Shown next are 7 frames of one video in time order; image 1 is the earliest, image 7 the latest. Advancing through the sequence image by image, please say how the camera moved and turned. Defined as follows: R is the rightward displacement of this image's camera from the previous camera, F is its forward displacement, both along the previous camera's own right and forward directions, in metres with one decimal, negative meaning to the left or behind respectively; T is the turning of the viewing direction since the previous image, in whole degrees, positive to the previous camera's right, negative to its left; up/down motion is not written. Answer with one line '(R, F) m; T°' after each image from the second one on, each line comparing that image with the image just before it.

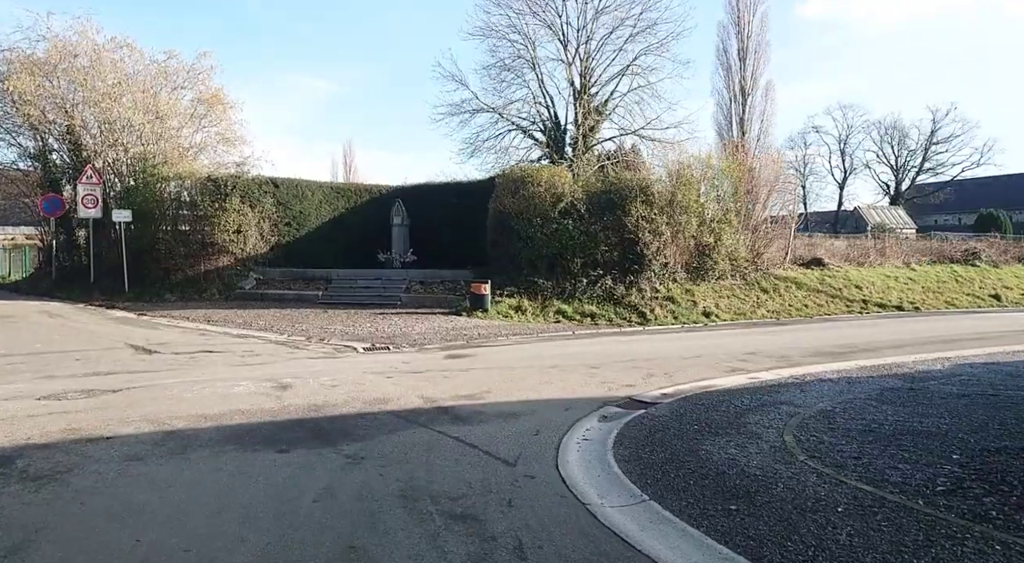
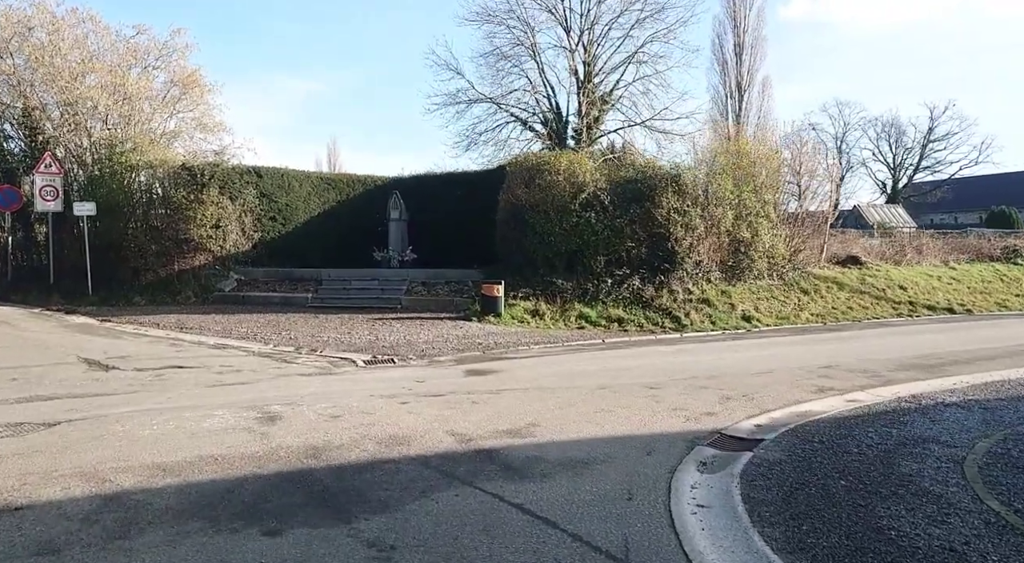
(-0.7, +1.9) m; +1°
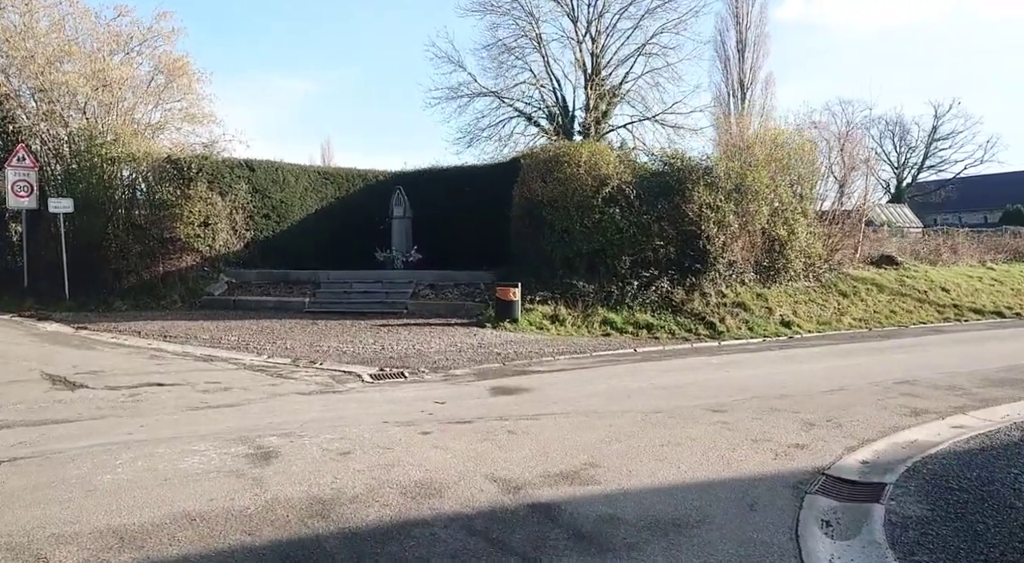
(-0.5, +1.3) m; +1°
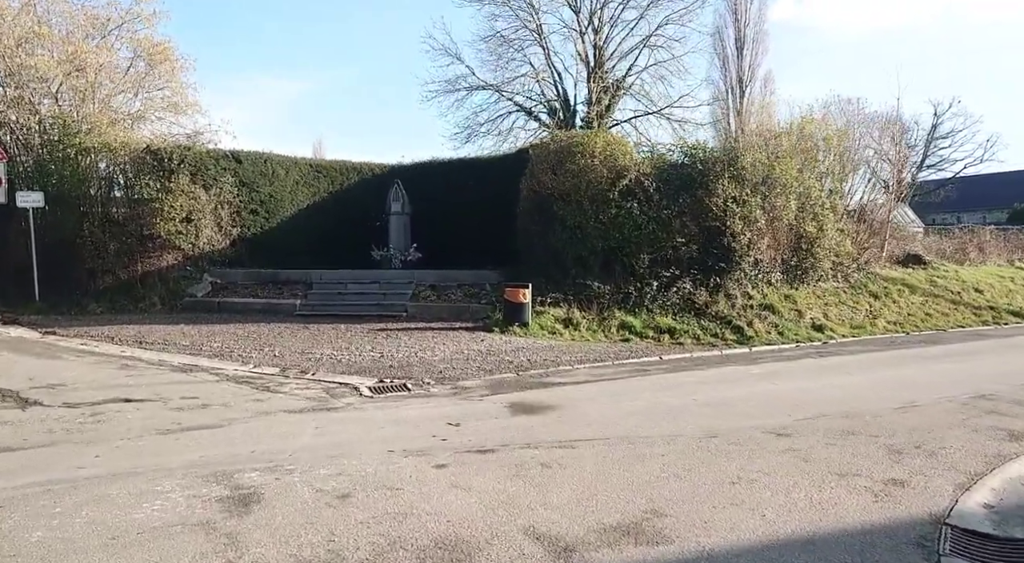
(-0.3, +1.1) m; +1°
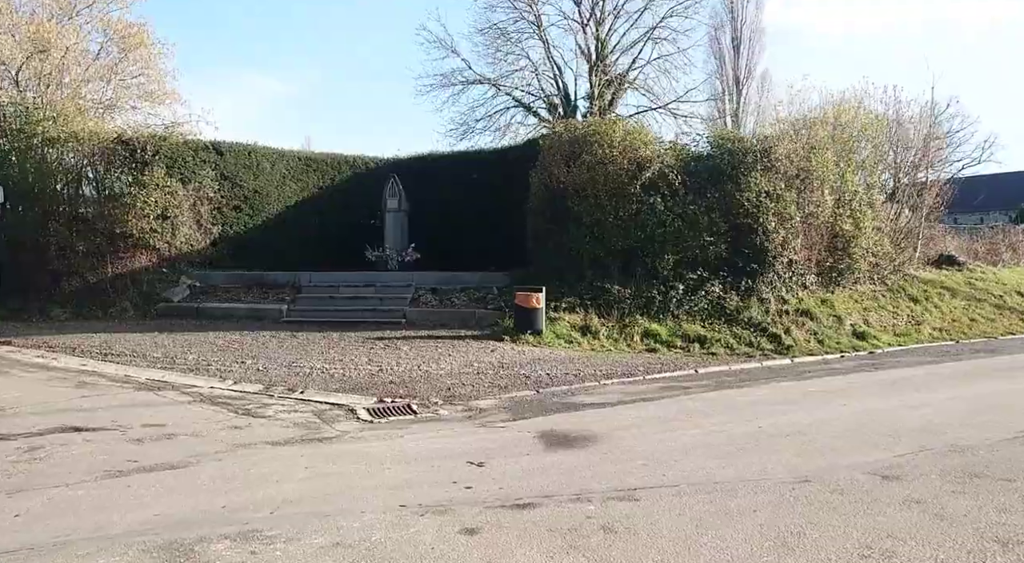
(-0.4, +1.3) m; +1°
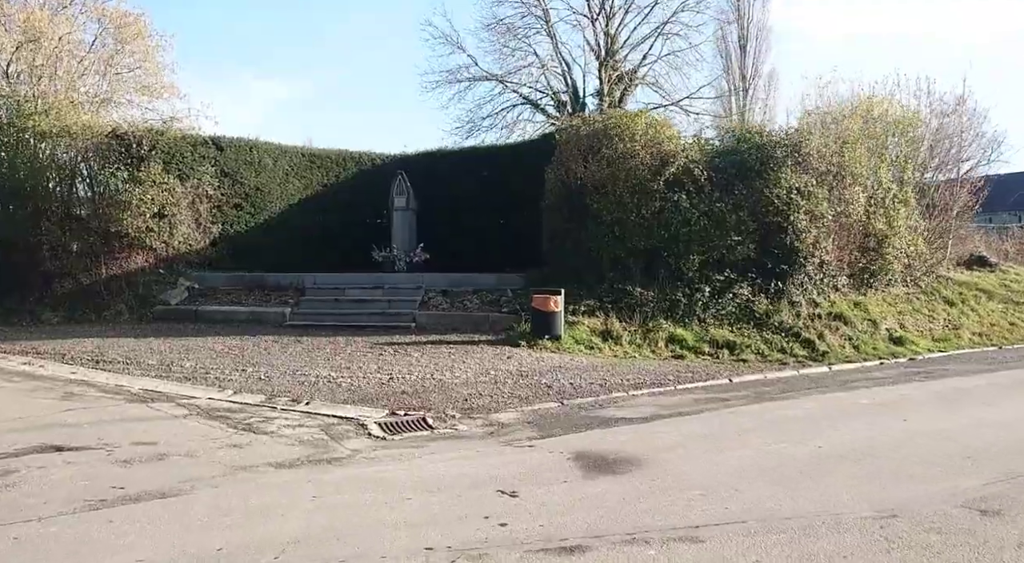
(-0.3, +0.6) m; 0°
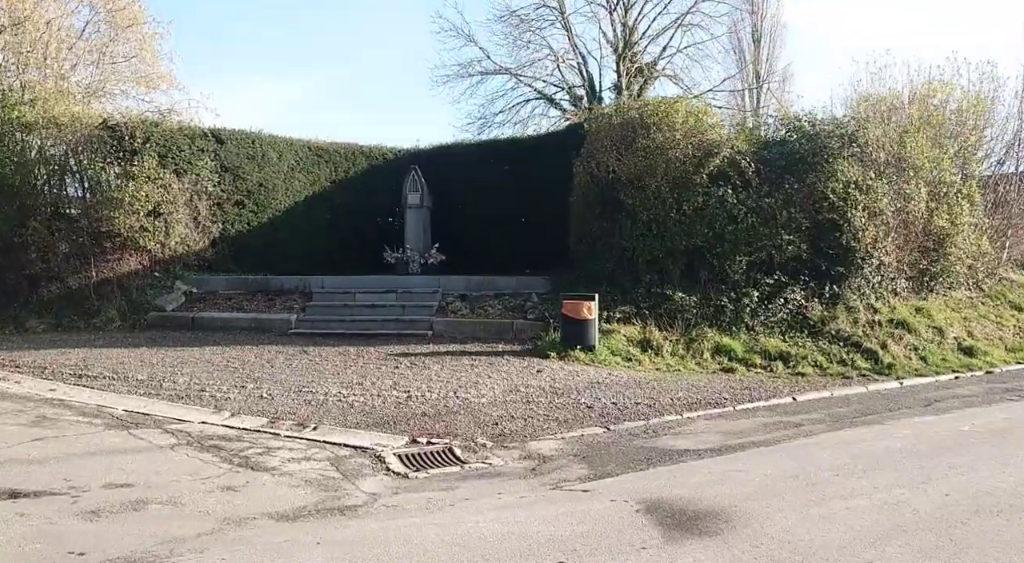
(-0.3, +1.0) m; -1°
